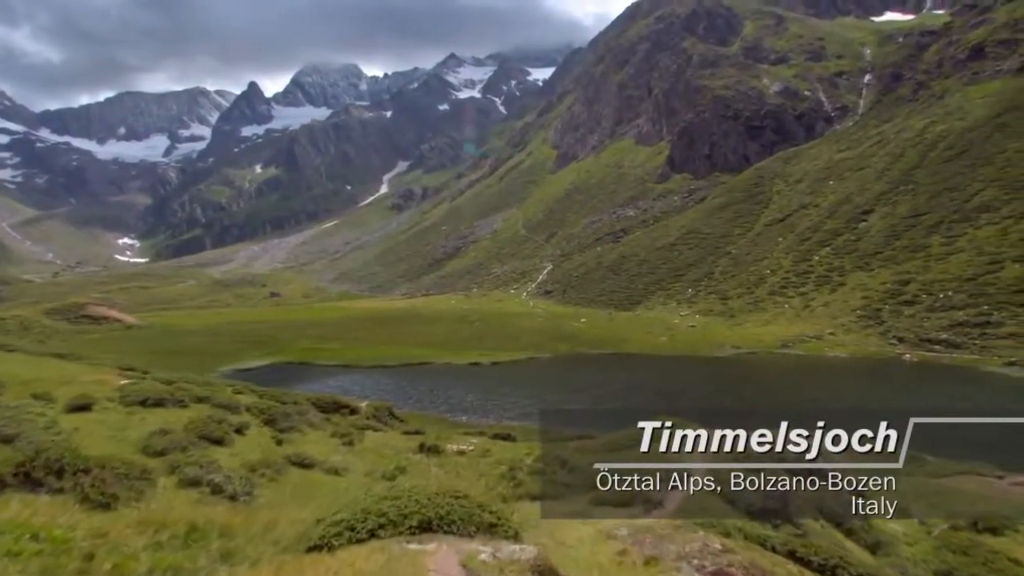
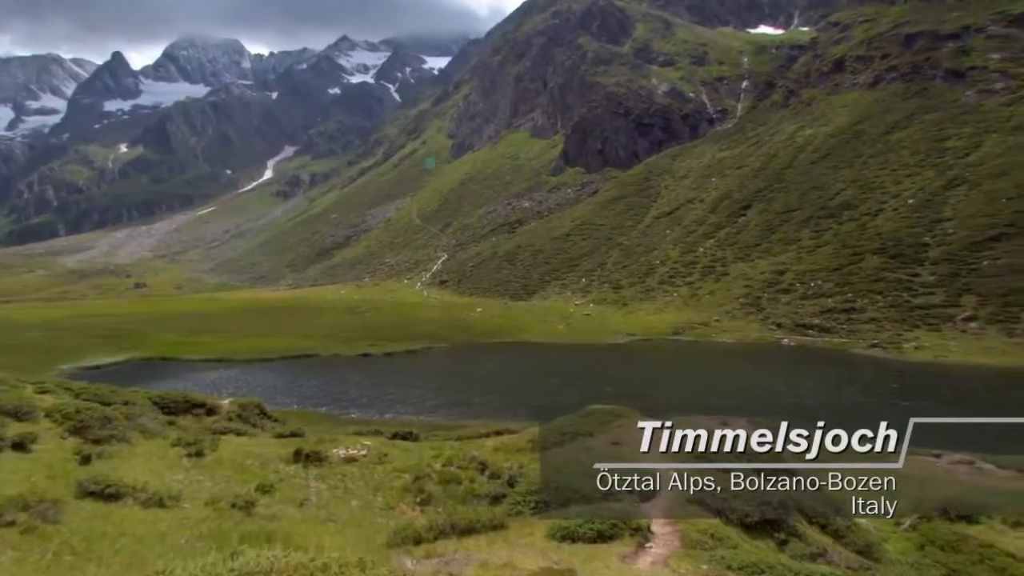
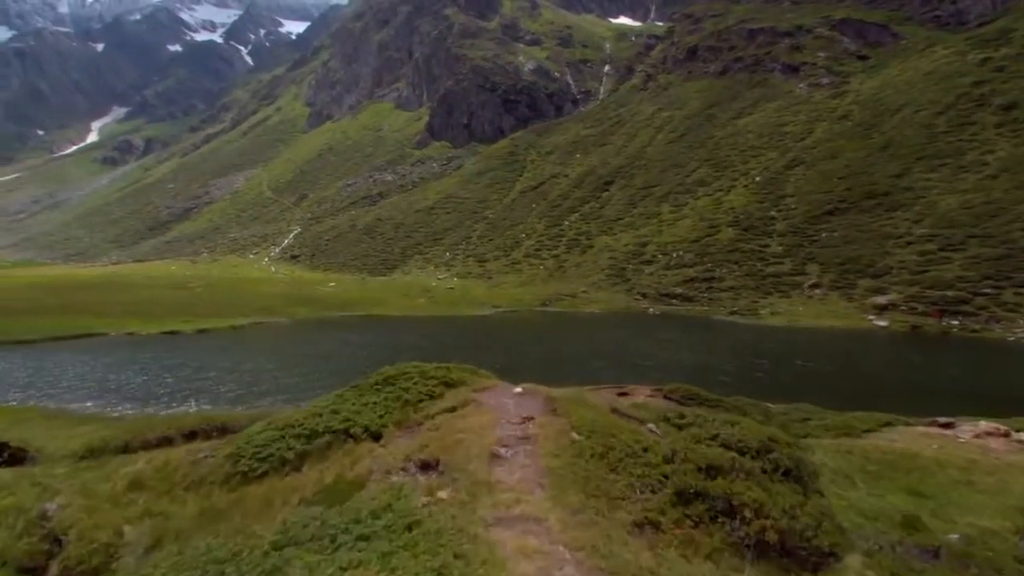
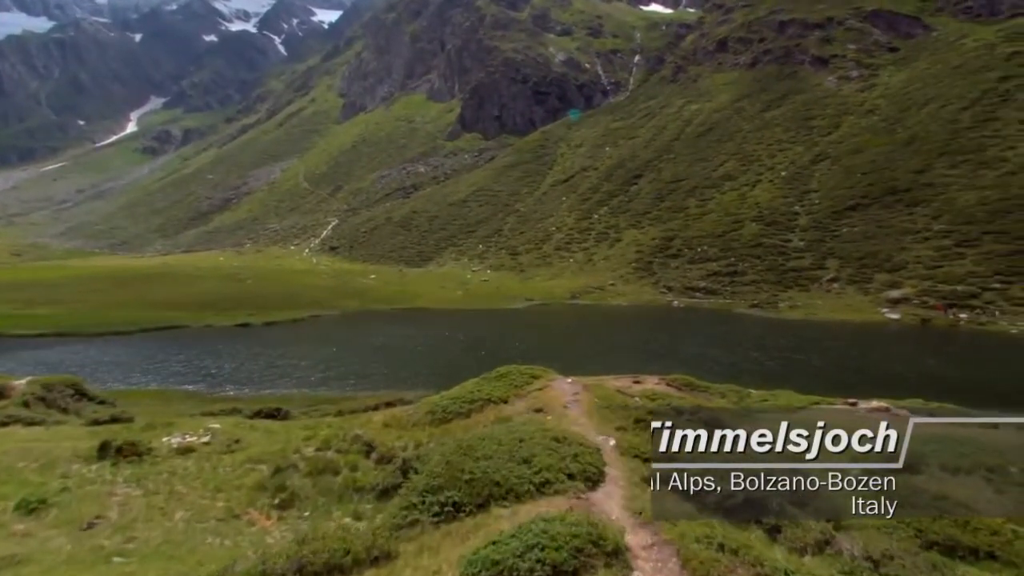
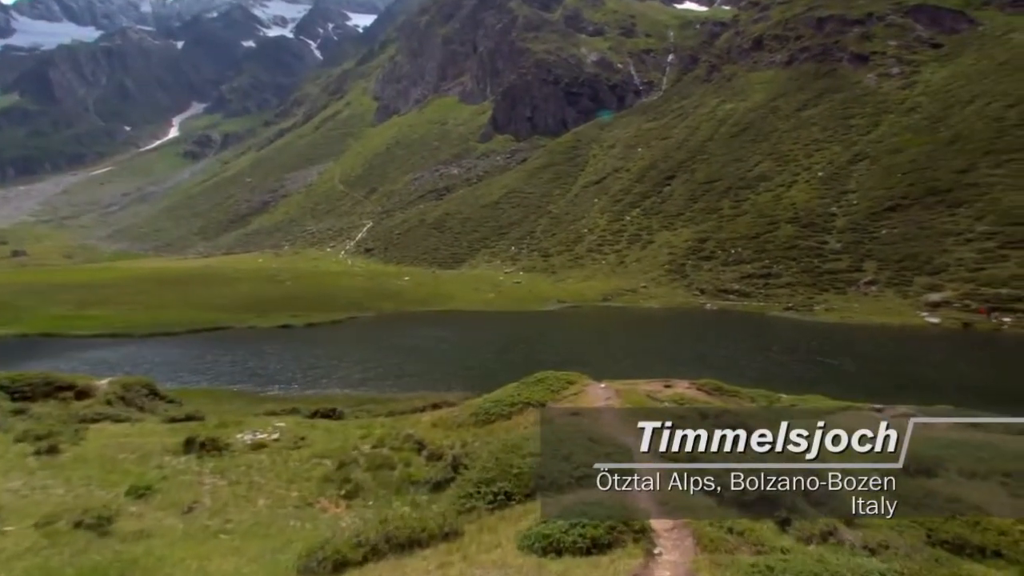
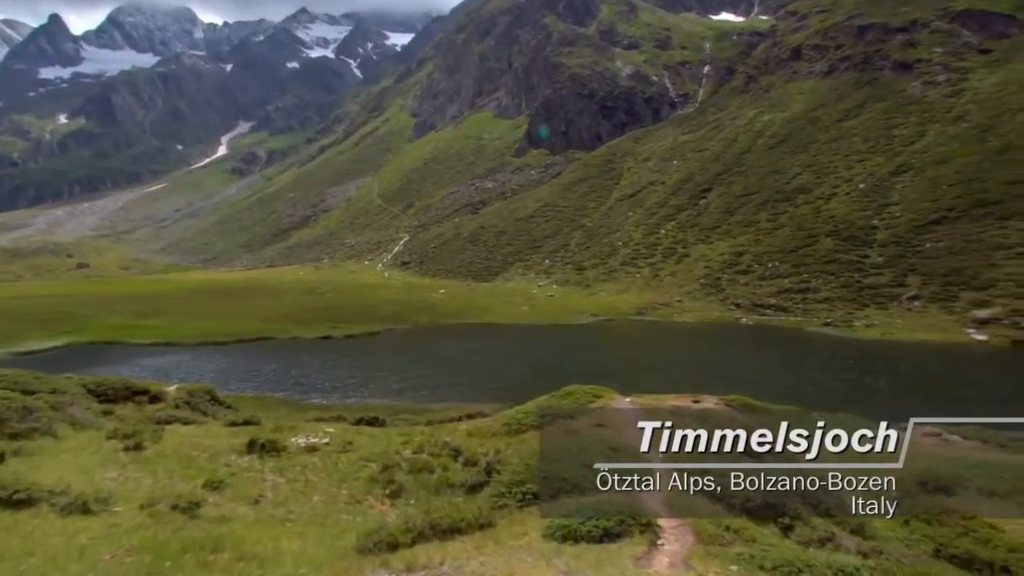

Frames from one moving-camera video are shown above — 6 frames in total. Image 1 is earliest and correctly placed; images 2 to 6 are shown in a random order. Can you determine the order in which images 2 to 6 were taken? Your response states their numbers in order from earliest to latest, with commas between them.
2, 6, 5, 4, 3
